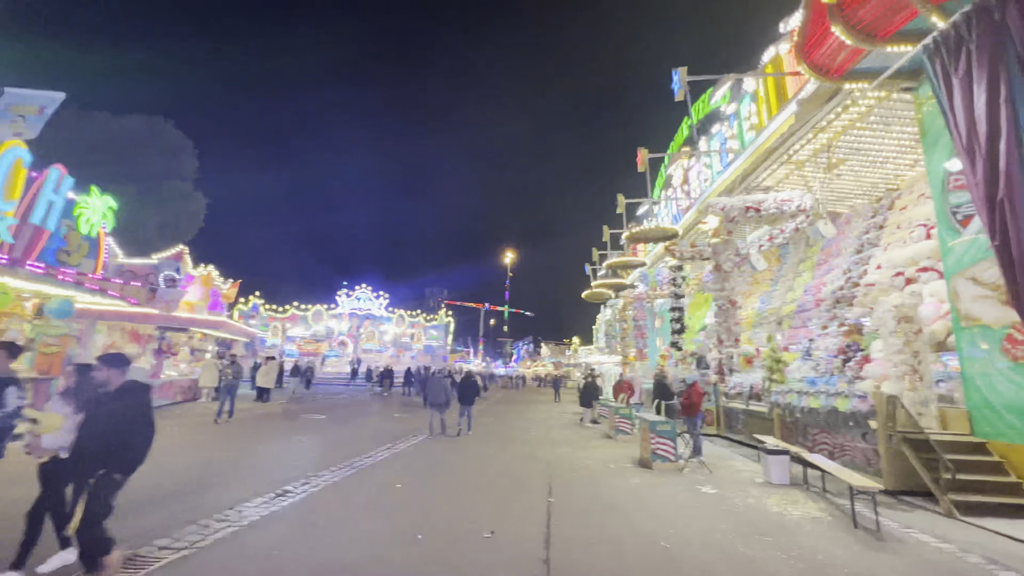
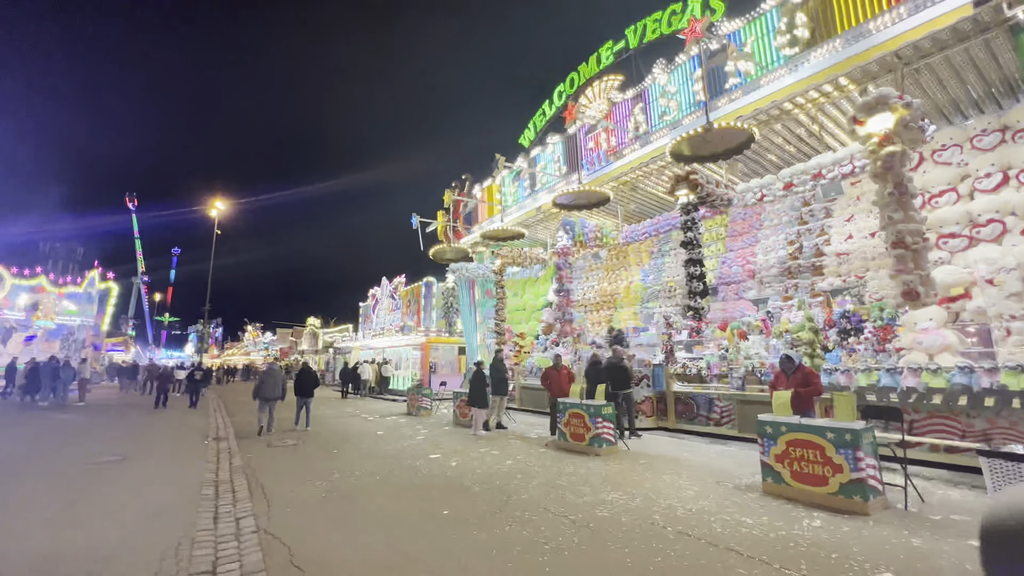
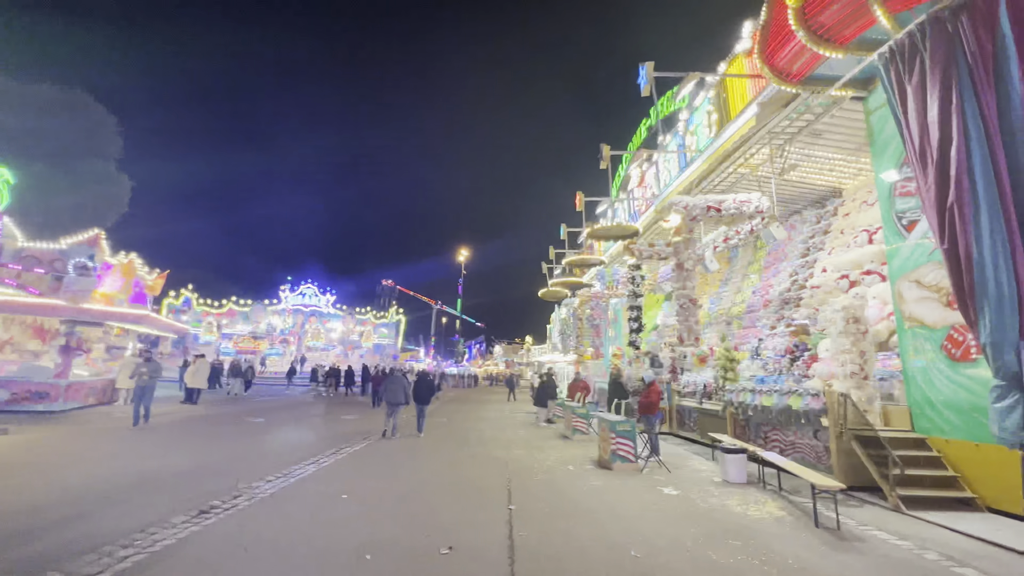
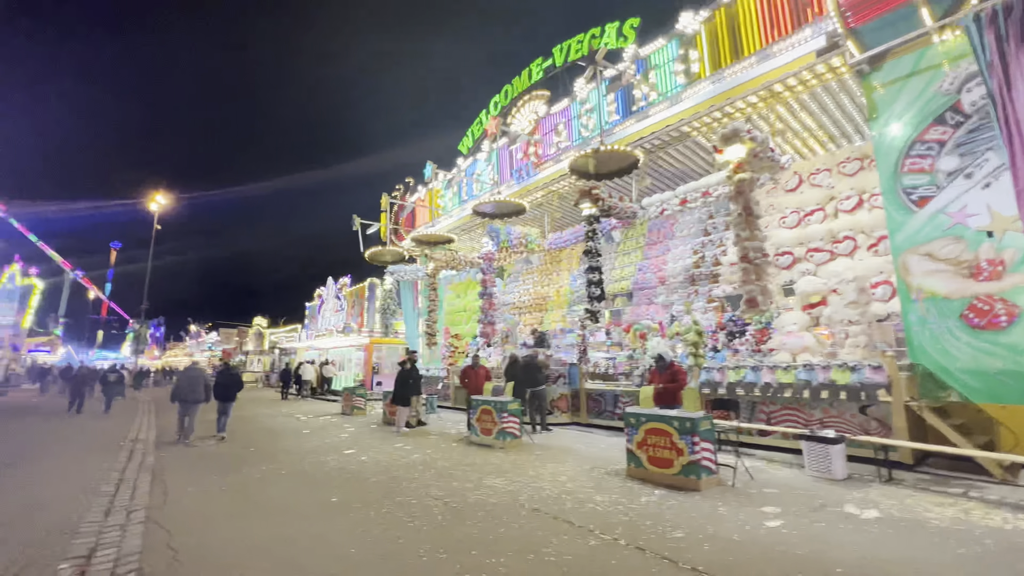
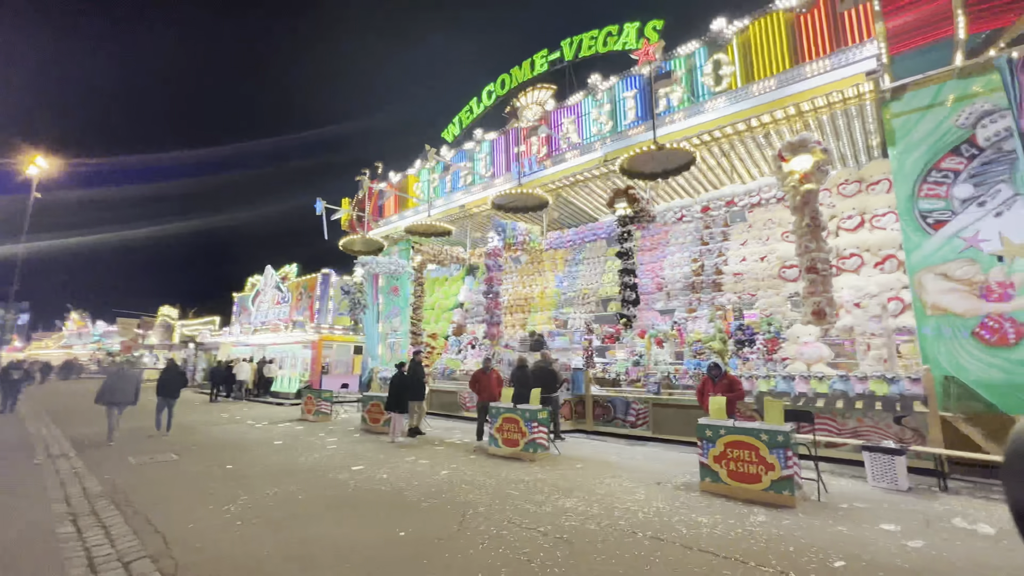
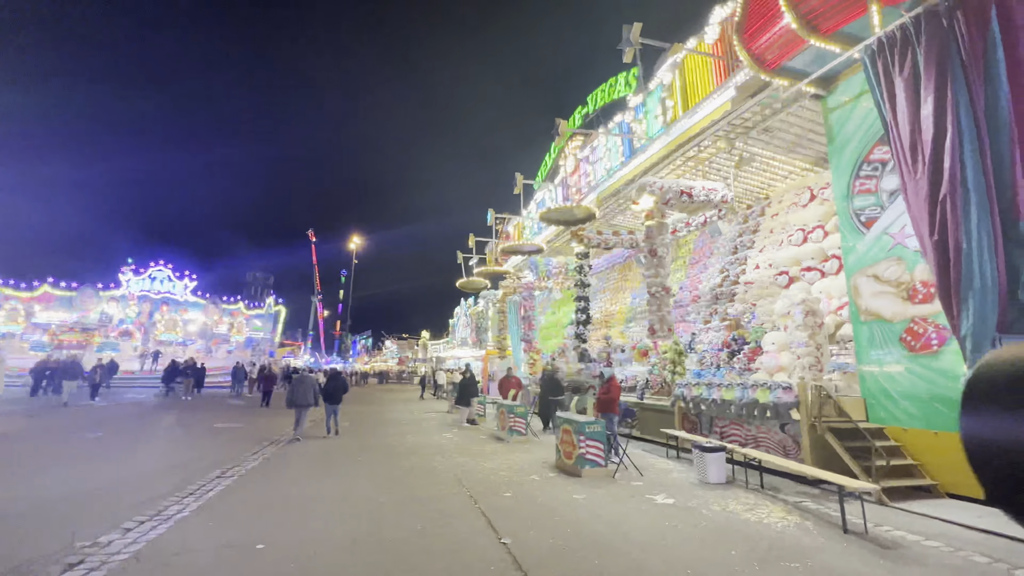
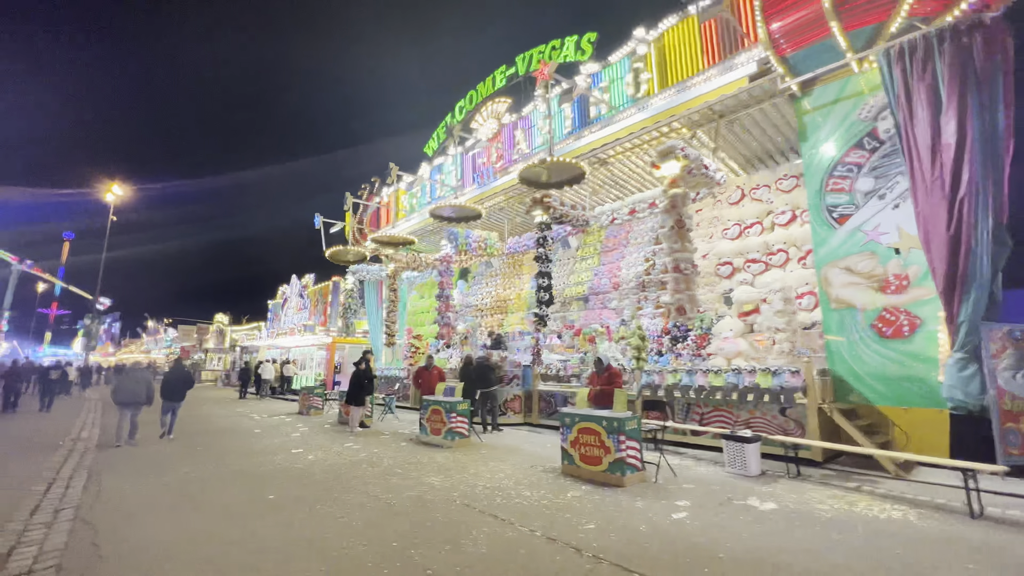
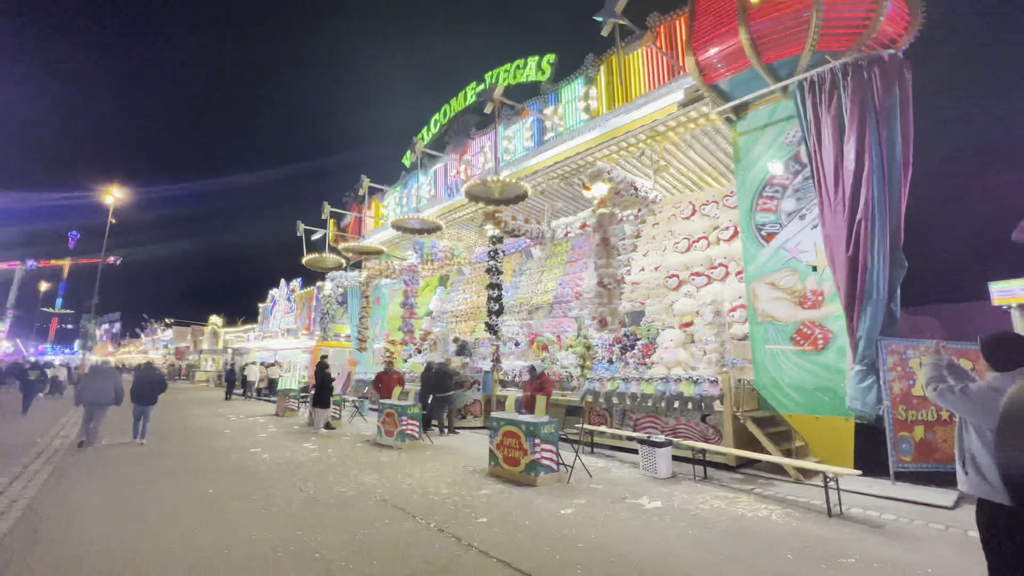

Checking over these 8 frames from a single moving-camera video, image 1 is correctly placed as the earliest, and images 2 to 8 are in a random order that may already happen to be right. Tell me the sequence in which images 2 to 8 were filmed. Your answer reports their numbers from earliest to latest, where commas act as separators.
3, 6, 8, 7, 4, 2, 5
